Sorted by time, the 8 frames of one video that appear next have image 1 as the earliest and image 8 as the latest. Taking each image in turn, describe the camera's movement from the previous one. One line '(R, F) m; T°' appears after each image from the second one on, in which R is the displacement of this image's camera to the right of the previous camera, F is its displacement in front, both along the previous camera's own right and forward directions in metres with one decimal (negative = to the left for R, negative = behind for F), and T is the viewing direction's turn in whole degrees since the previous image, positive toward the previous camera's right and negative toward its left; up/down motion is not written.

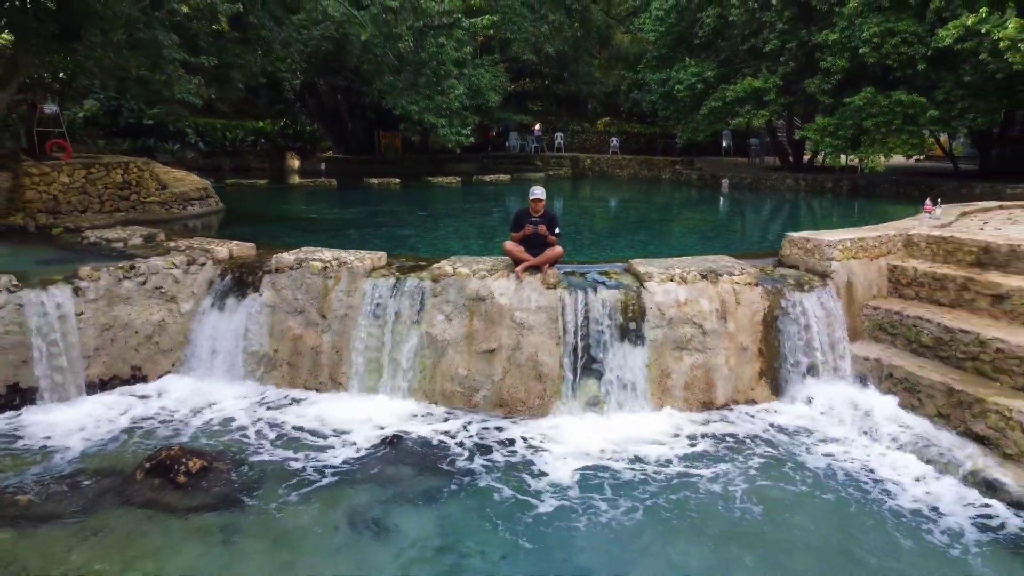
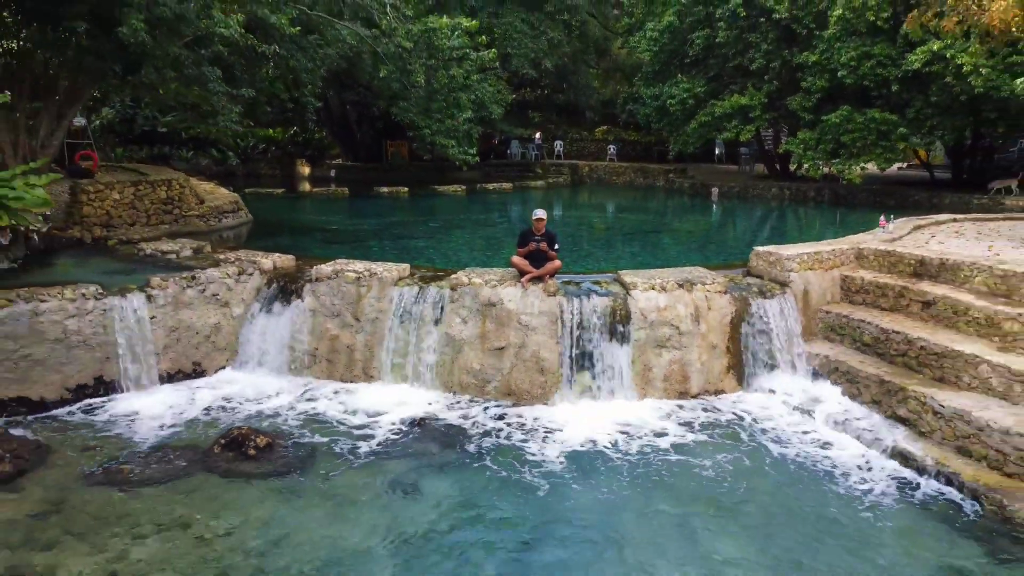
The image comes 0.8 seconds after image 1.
(-0.1, -1.2) m; 0°
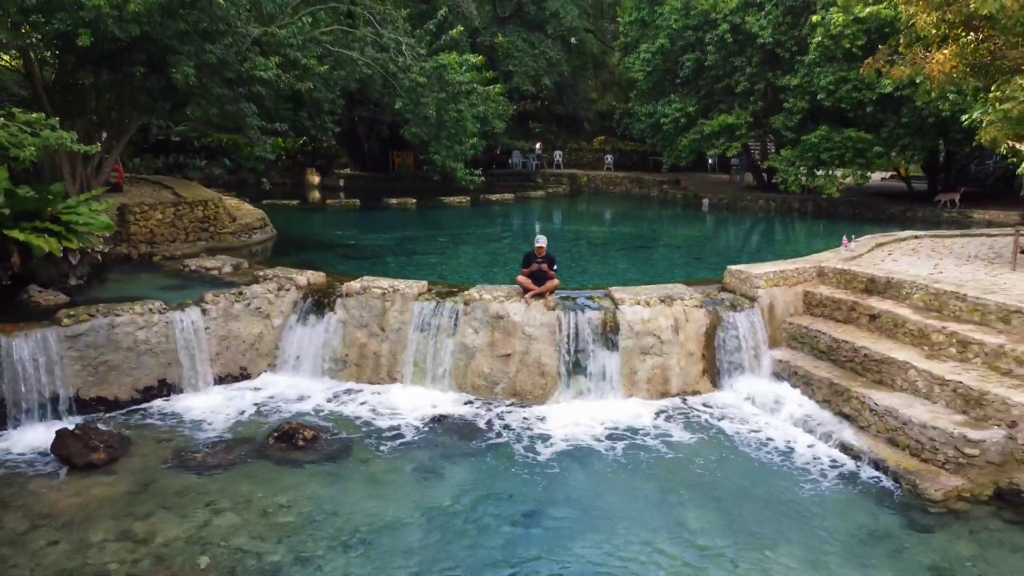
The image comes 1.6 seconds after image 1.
(-0.1, -1.2) m; 0°
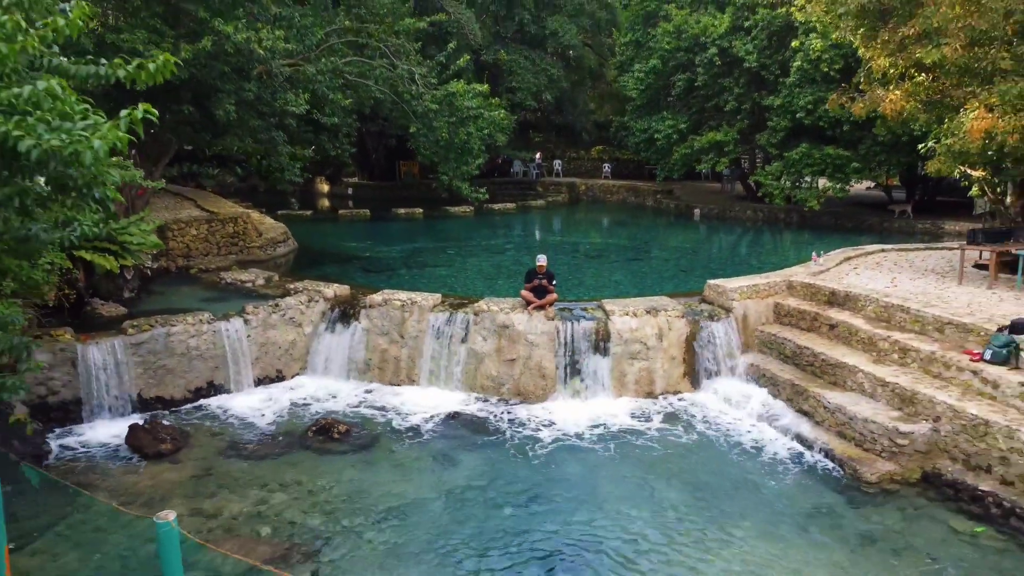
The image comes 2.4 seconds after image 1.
(-0.1, -1.3) m; 0°
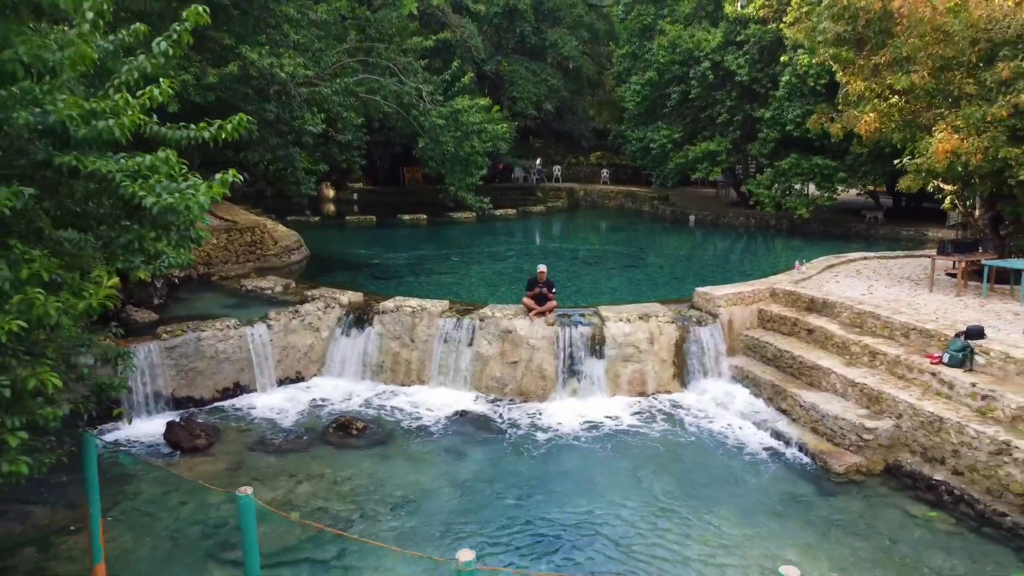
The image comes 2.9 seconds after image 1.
(0.0, -0.8) m; 0°
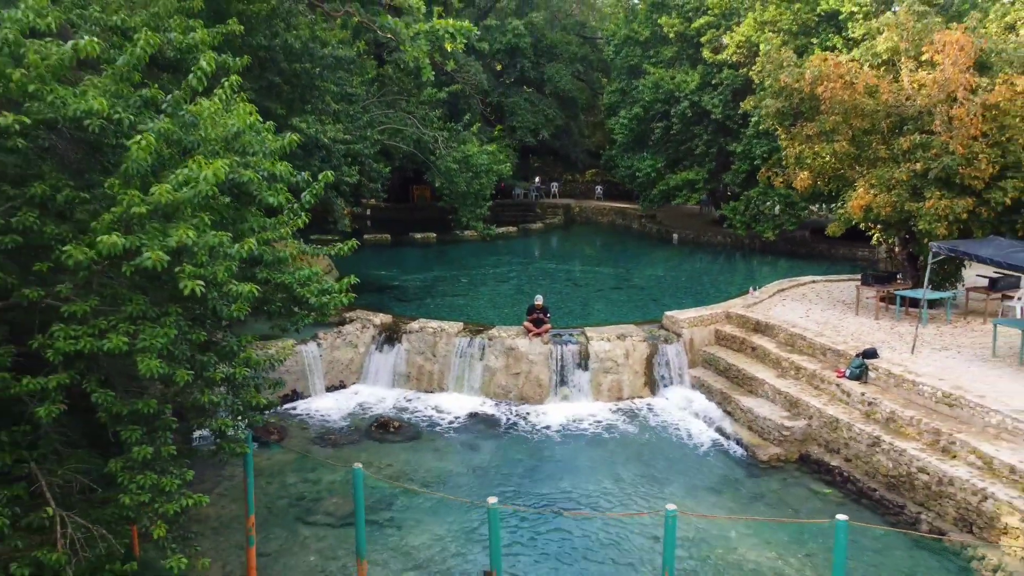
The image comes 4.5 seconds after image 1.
(-0.1, -2.7) m; 0°
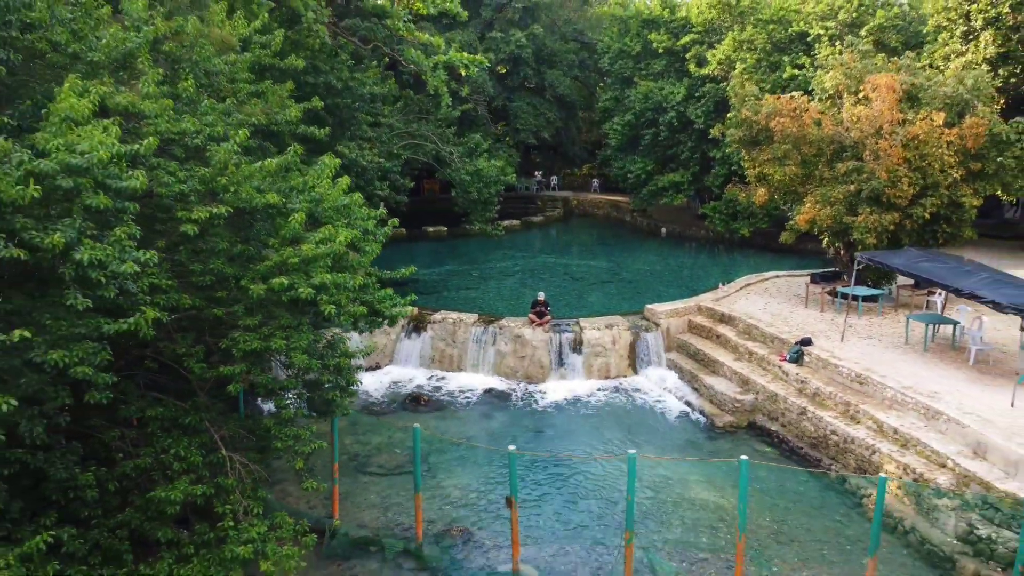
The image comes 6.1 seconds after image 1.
(-0.2, -2.9) m; 0°
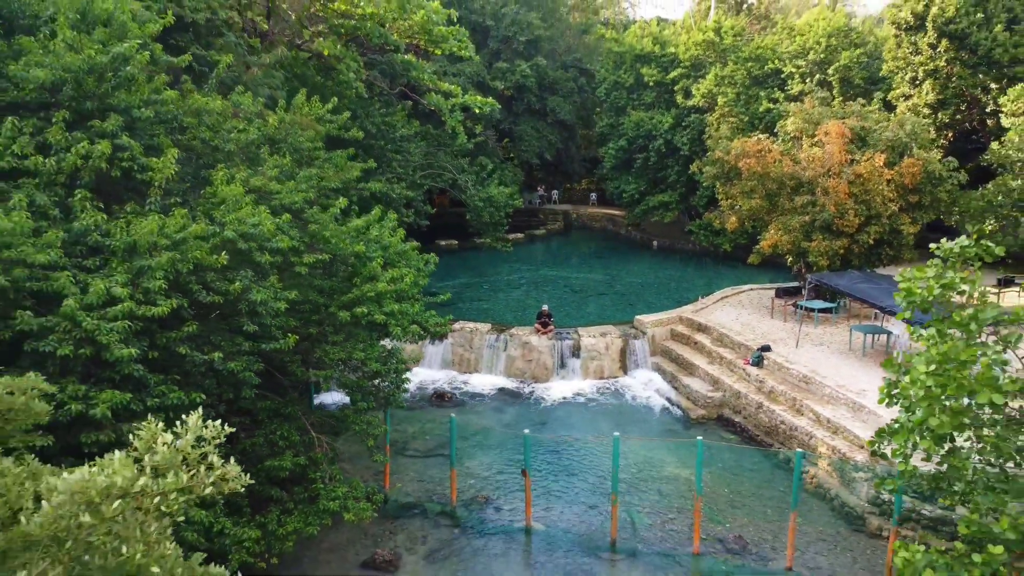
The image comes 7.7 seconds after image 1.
(-0.2, -3.0) m; 0°
